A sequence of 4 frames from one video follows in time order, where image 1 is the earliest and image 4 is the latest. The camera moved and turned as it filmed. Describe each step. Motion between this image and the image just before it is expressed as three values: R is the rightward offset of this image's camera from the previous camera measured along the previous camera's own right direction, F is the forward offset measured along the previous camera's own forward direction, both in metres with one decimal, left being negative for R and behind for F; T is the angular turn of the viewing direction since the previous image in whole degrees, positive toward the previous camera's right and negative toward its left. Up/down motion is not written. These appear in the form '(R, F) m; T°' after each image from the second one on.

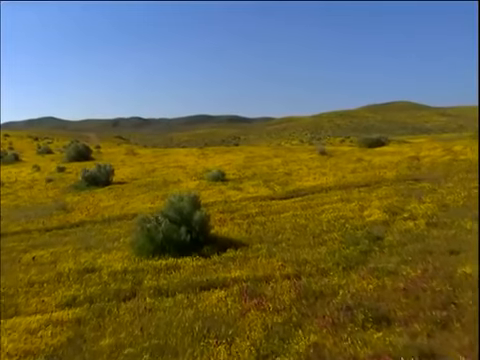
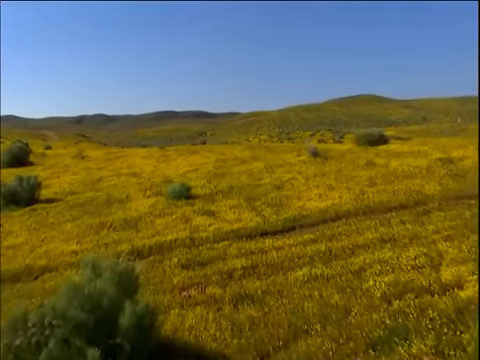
(-0.2, +10.1) m; +4°
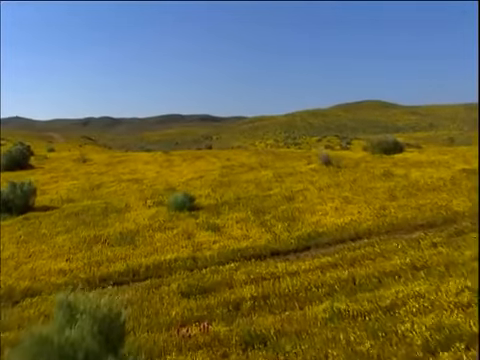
(-0.1, +2.0) m; -1°
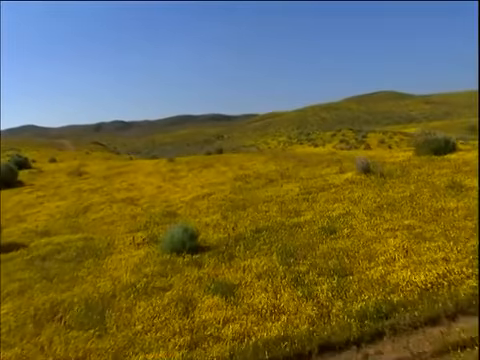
(-0.1, +6.7) m; -2°
